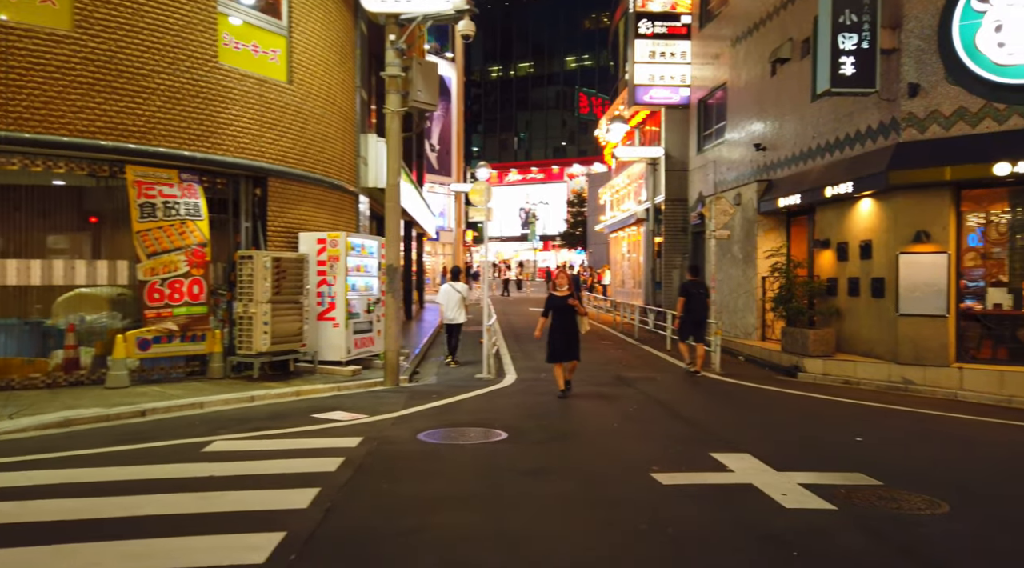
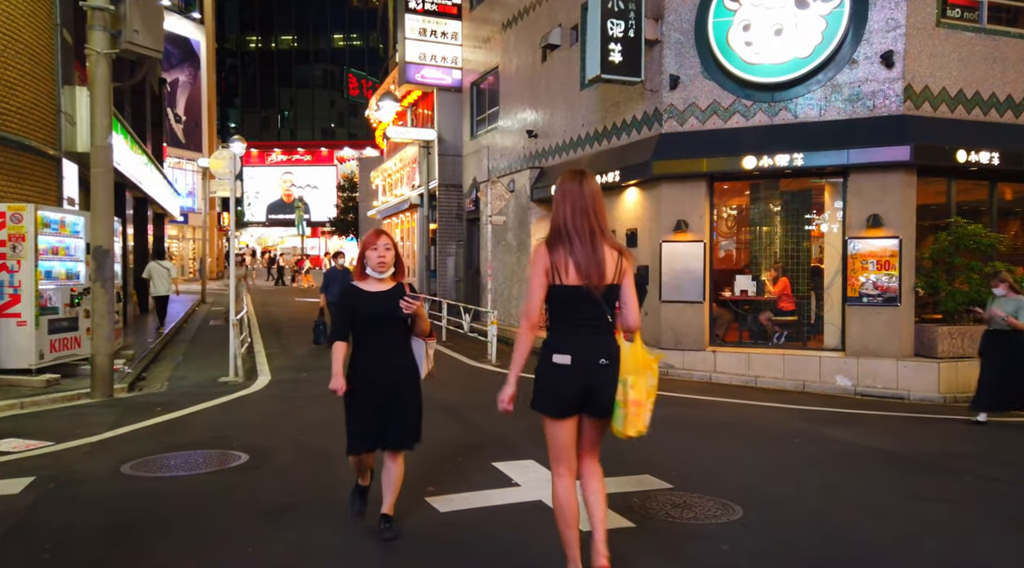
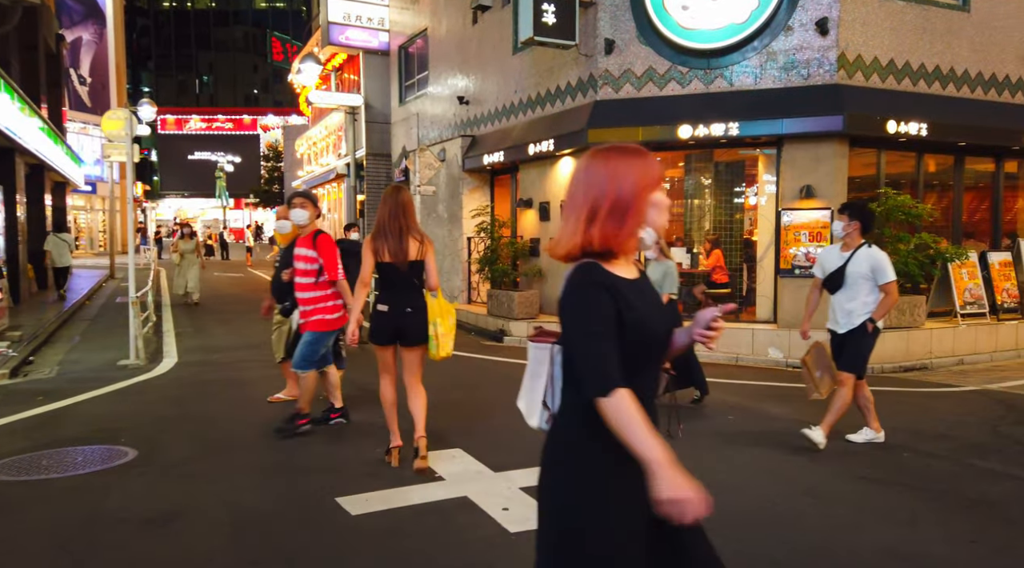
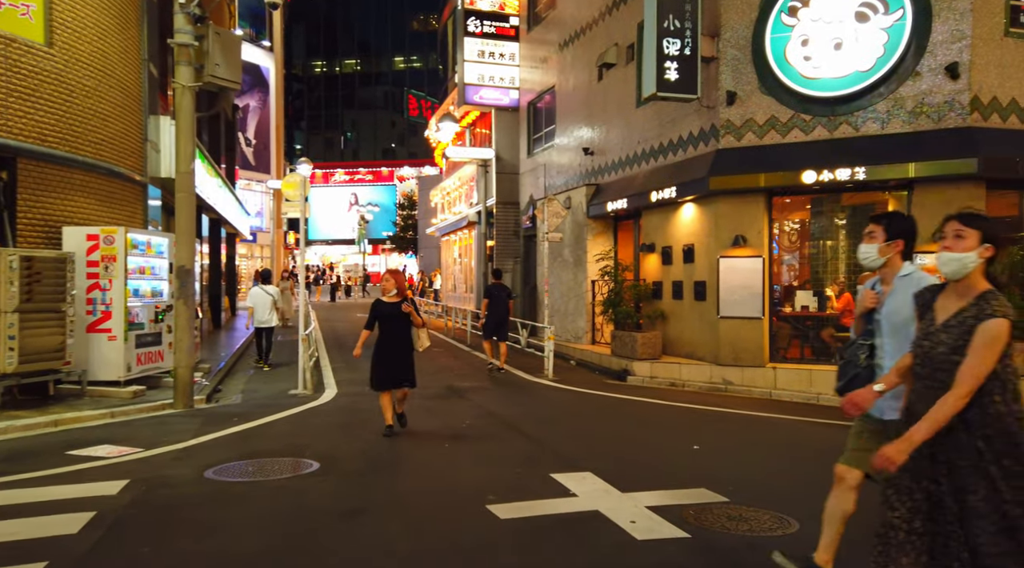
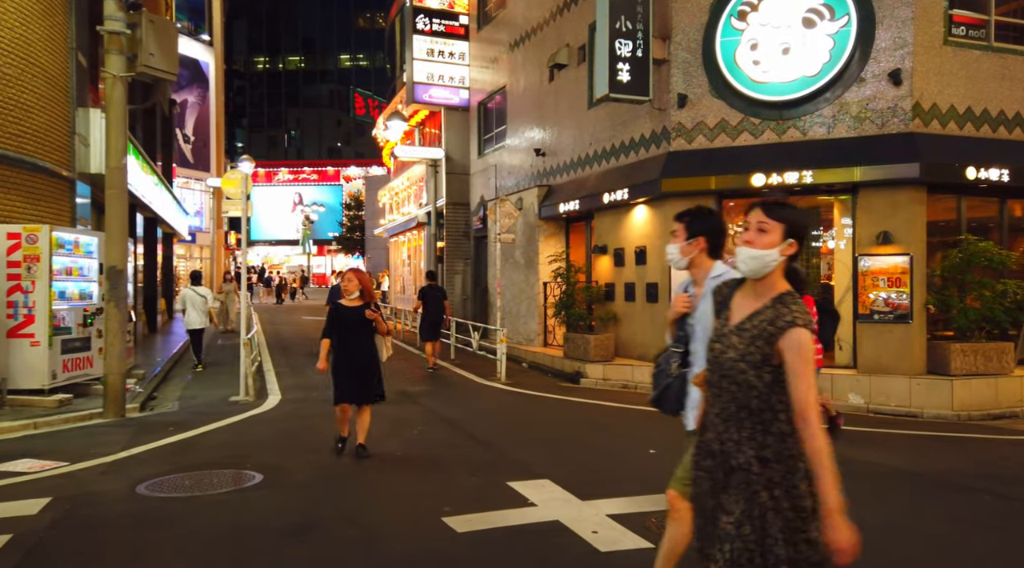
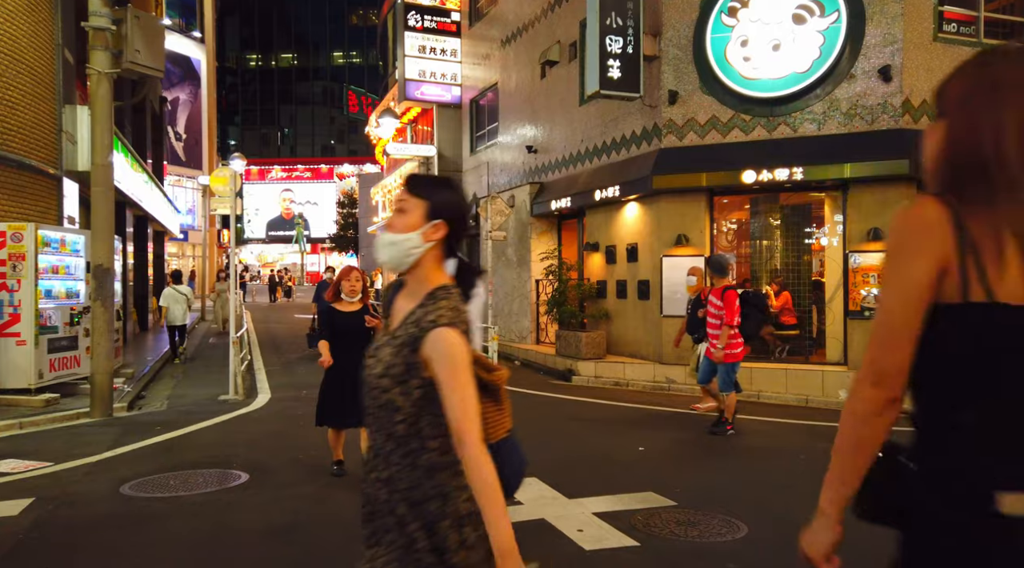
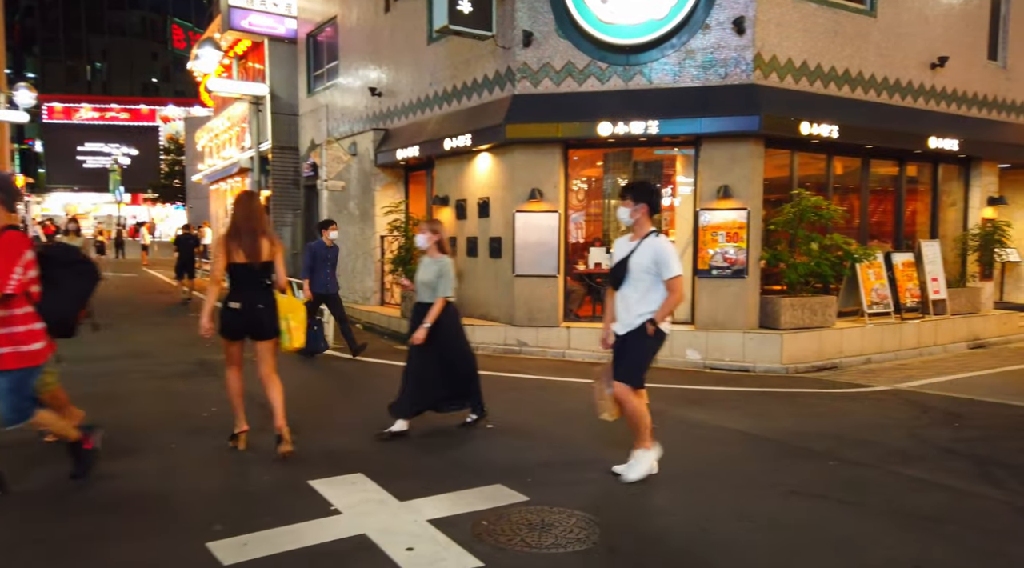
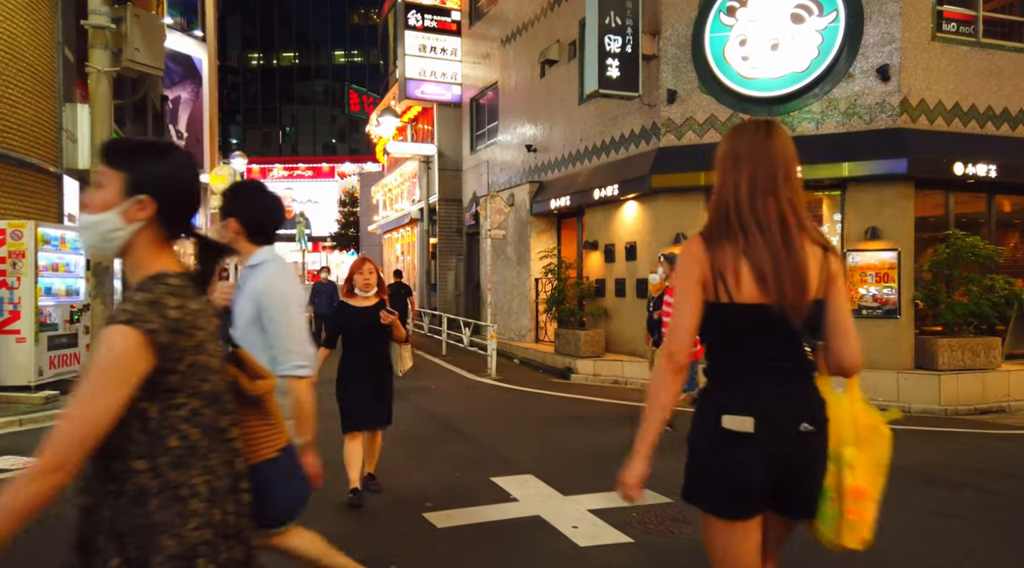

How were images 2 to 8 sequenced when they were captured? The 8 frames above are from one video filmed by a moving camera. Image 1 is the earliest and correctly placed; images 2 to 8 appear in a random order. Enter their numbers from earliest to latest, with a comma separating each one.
4, 5, 6, 8, 2, 3, 7
